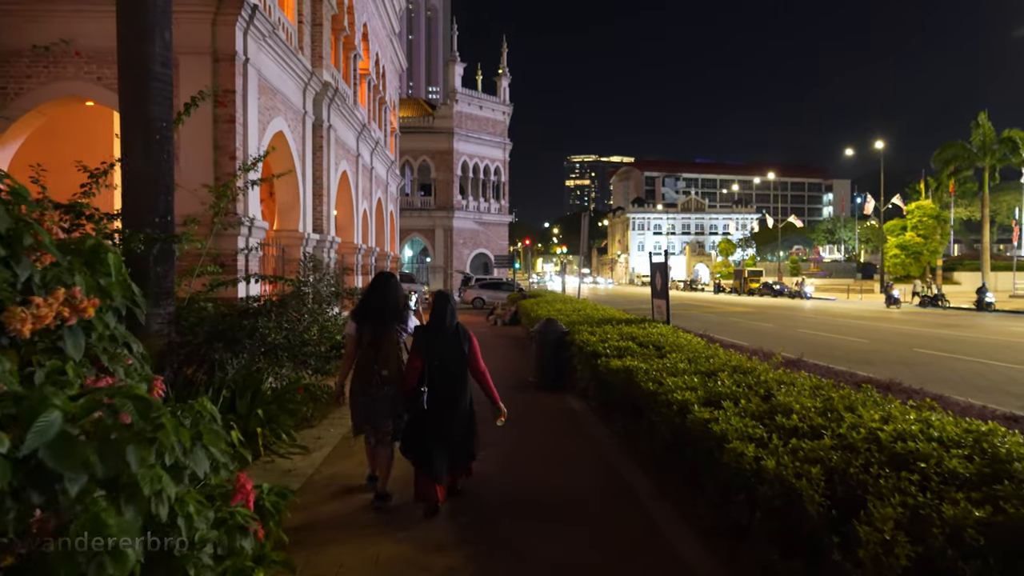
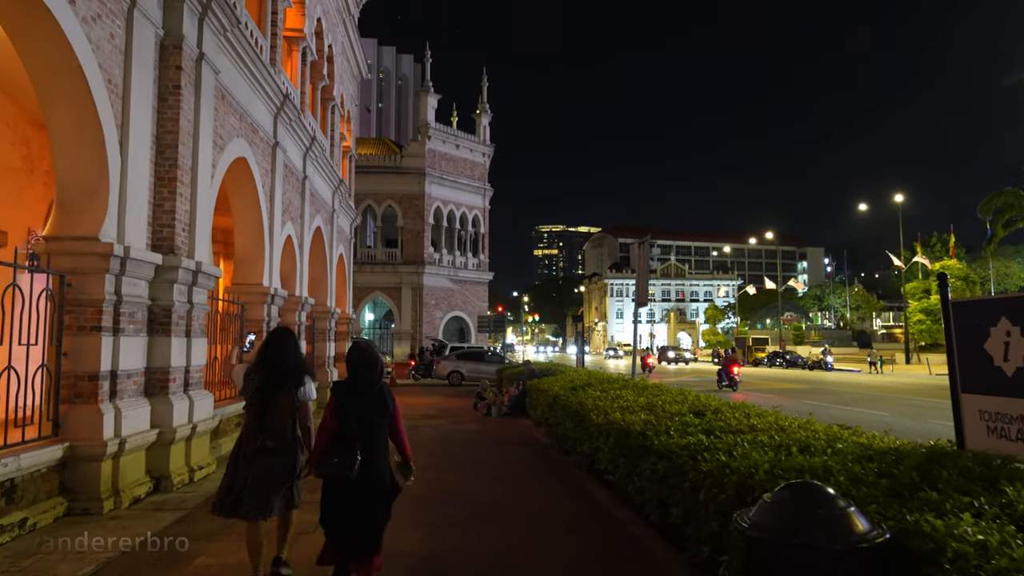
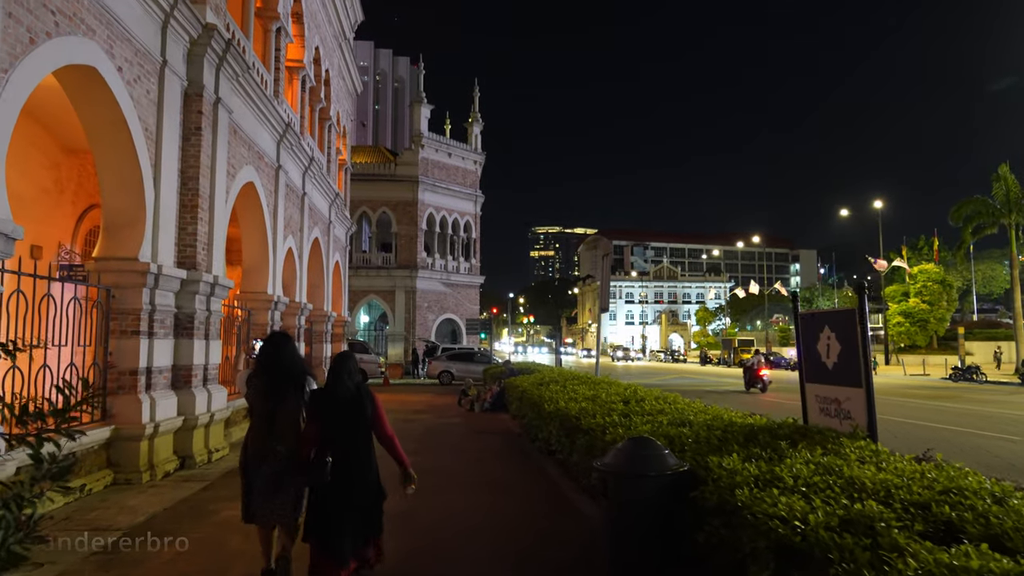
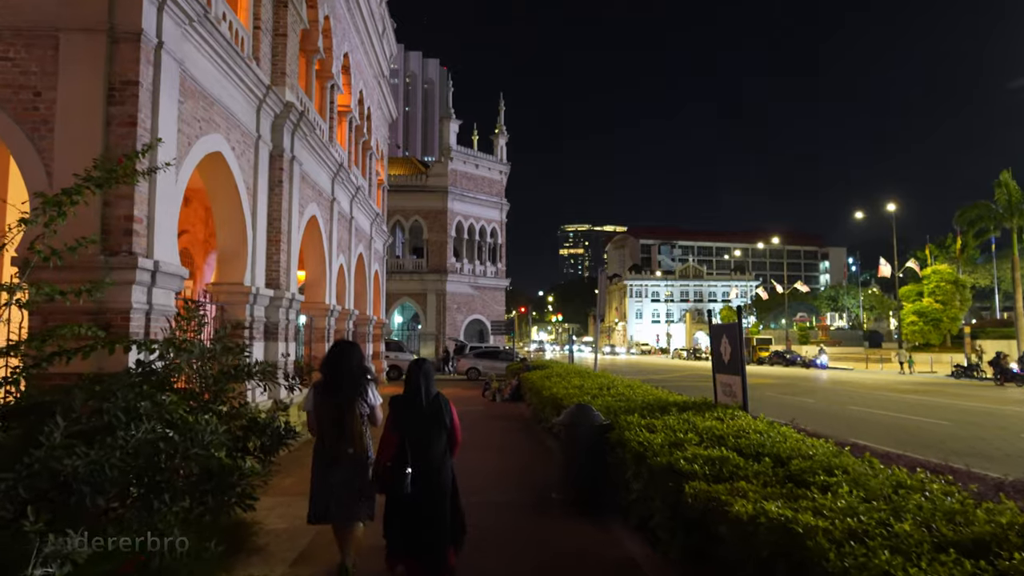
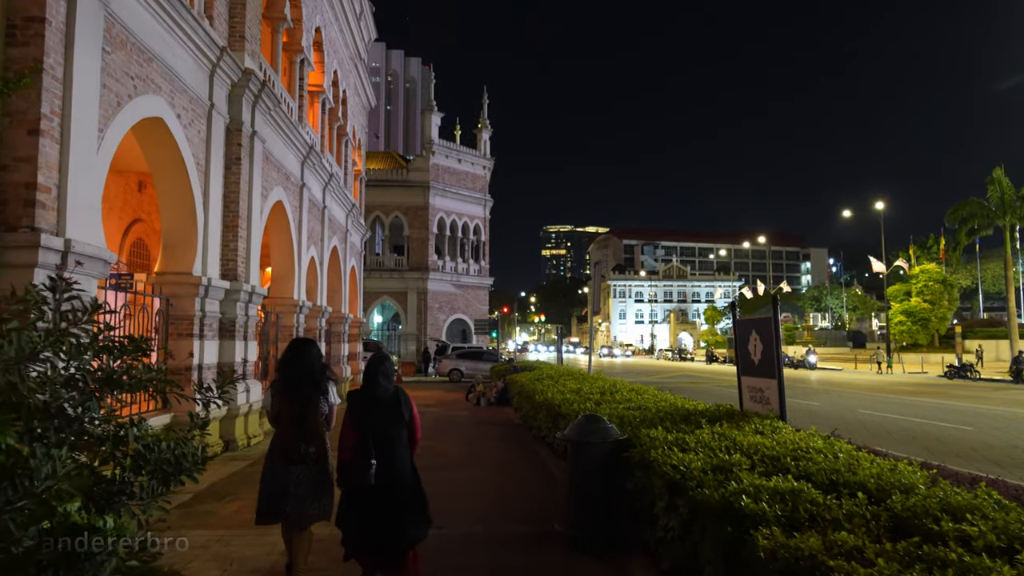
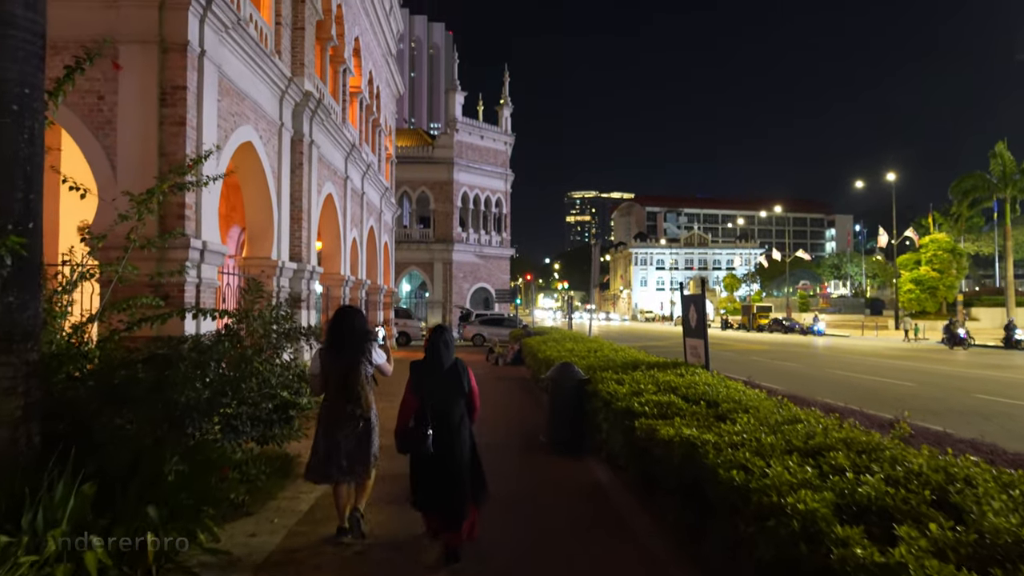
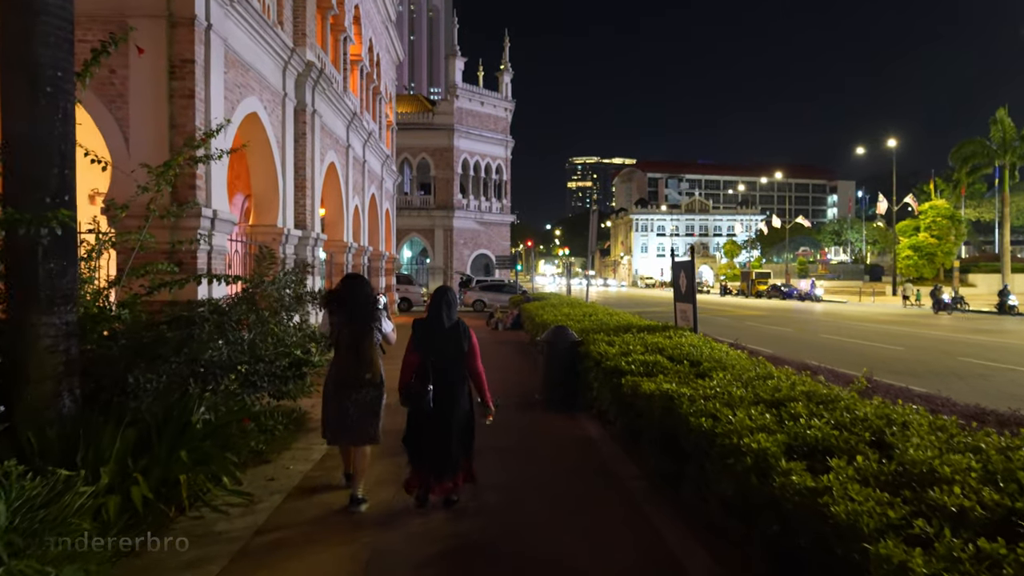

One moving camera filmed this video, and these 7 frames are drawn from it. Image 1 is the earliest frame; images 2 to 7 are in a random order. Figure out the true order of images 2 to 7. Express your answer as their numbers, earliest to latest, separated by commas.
7, 6, 4, 5, 3, 2
